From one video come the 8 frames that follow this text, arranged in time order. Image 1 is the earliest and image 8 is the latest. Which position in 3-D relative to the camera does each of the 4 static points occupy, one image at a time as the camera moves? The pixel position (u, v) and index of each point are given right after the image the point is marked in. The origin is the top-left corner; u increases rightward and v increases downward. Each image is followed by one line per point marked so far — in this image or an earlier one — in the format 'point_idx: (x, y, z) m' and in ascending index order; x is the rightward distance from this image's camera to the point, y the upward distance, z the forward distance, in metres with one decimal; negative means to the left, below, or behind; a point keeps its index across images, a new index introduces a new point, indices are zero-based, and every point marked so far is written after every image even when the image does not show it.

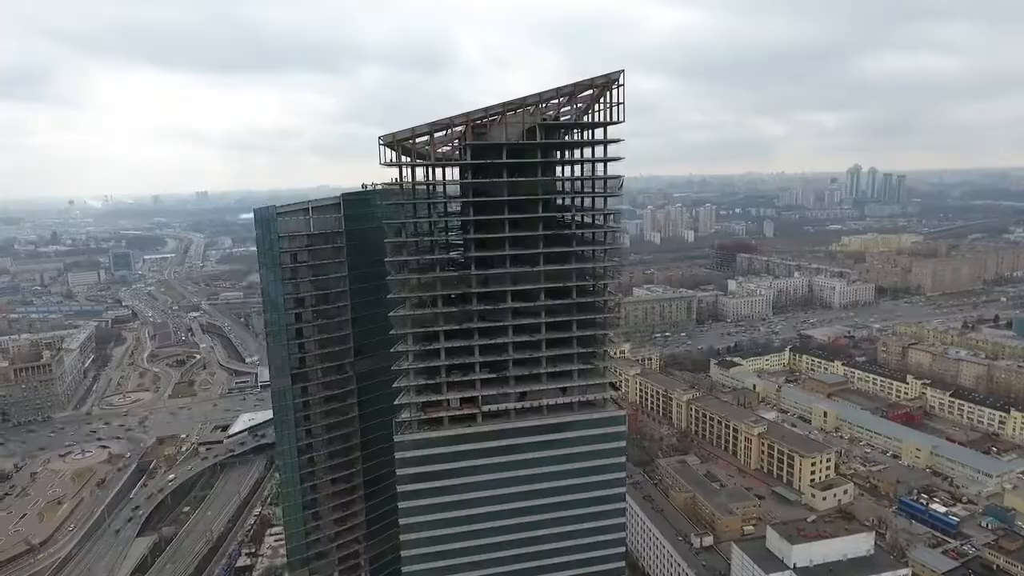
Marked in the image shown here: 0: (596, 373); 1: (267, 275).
0: (+2.0, -2.1, +15.2) m
1: (-6.2, +0.3, +15.8) m
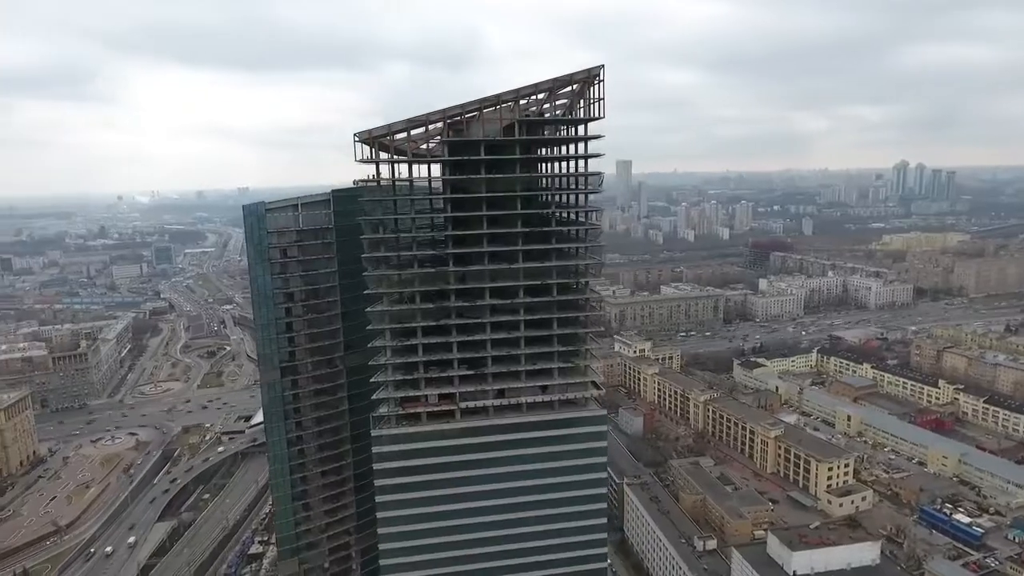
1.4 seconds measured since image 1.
0: (+1.5, -2.0, +15.1) m
1: (-6.6, +0.4, +16.2) m
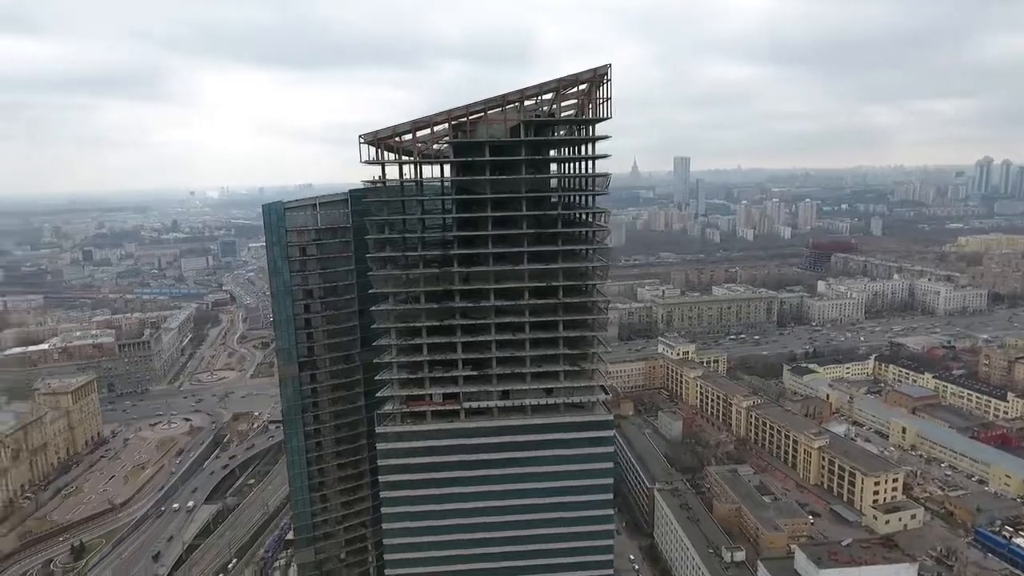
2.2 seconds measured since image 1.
0: (+1.7, -2.1, +14.9) m
1: (-6.3, +0.5, +16.7) m
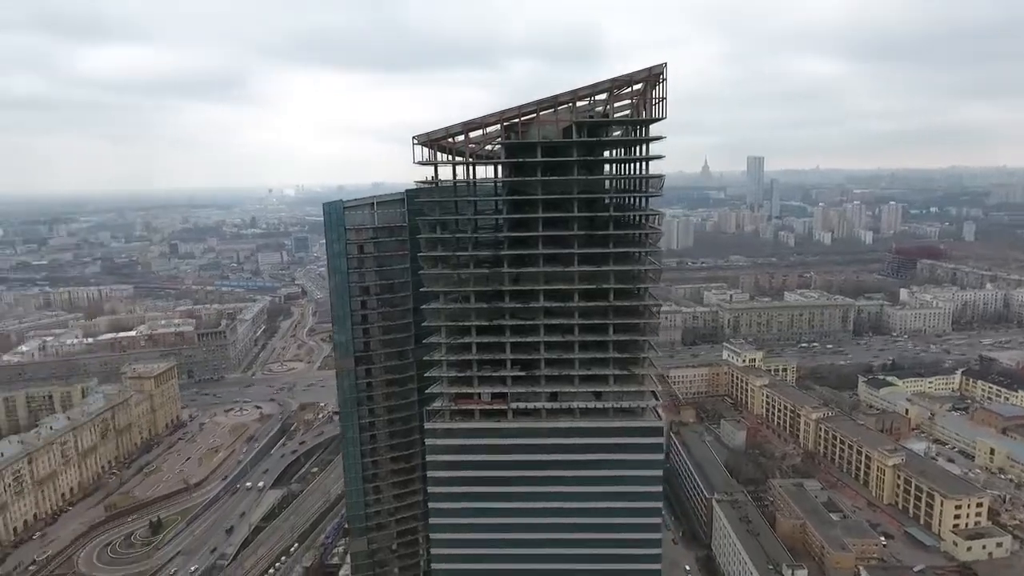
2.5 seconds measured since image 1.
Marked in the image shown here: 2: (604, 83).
0: (+2.8, -2.1, +14.6) m
1: (-4.8, +0.6, +17.1) m
2: (+2.0, +4.4, +13.7) m
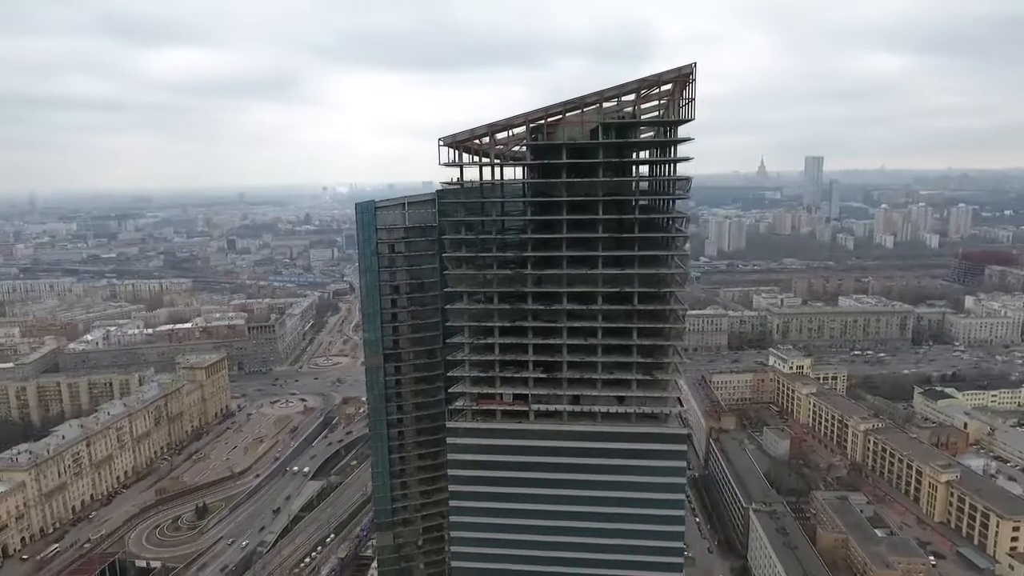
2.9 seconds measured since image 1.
0: (+3.3, -2.2, +14.3) m
1: (-4.1, +0.7, +17.5) m
2: (+2.5, +4.4, +13.5) m
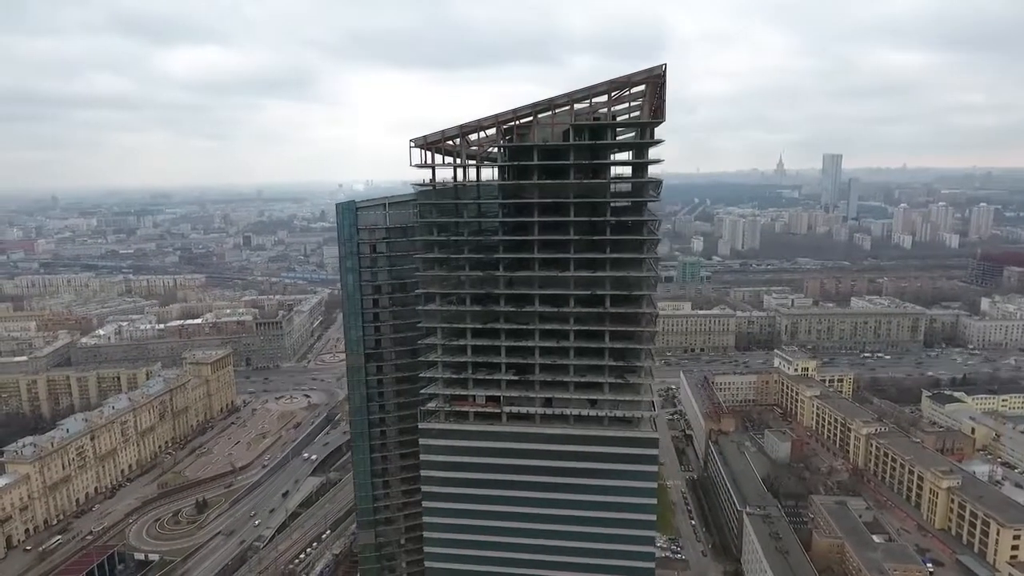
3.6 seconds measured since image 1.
0: (+2.7, -2.3, +14.2) m
1: (-4.6, +0.7, +17.6) m
2: (+1.9, +4.3, +13.4) m
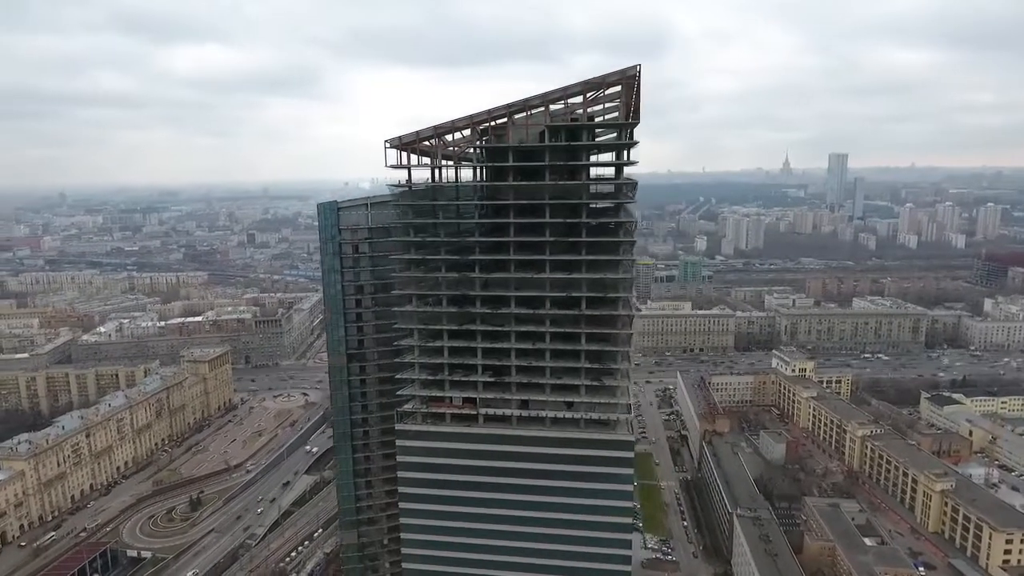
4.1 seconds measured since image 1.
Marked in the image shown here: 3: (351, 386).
0: (+2.1, -2.3, +14.2) m
1: (-5.1, +0.7, +17.6) m
2: (+1.4, +4.3, +13.3) m
3: (-4.6, -2.8, +18.1) m
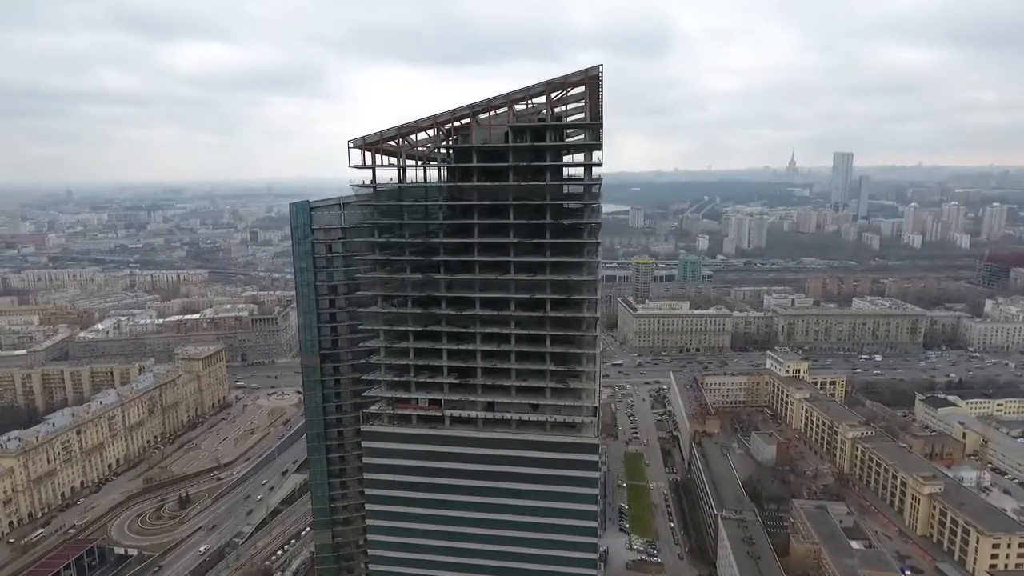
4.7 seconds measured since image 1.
0: (+1.4, -2.4, +14.1) m
1: (-5.8, +0.7, +17.5) m
2: (+0.6, +4.2, +13.2) m
3: (-5.4, -2.8, +18.1) m
